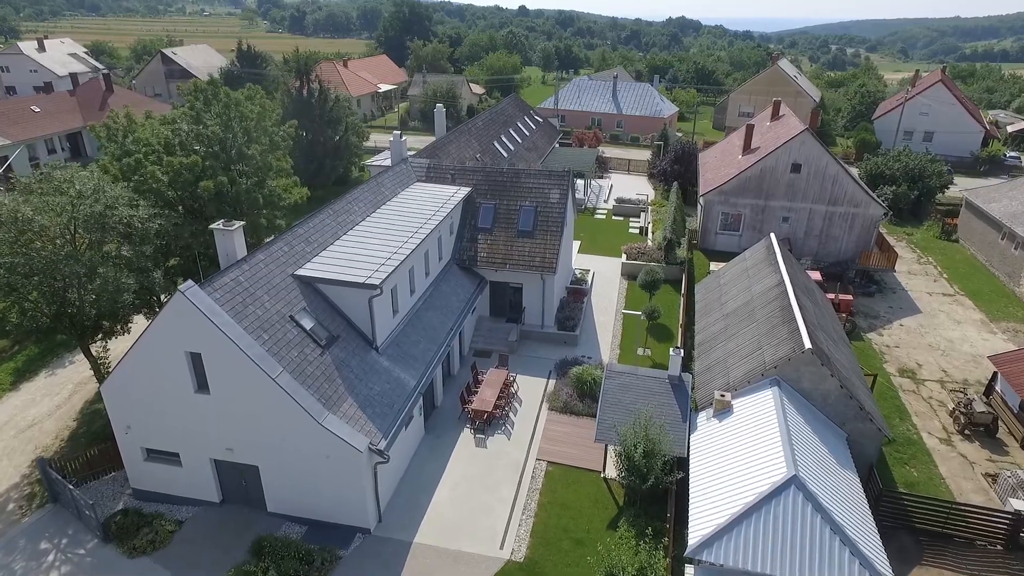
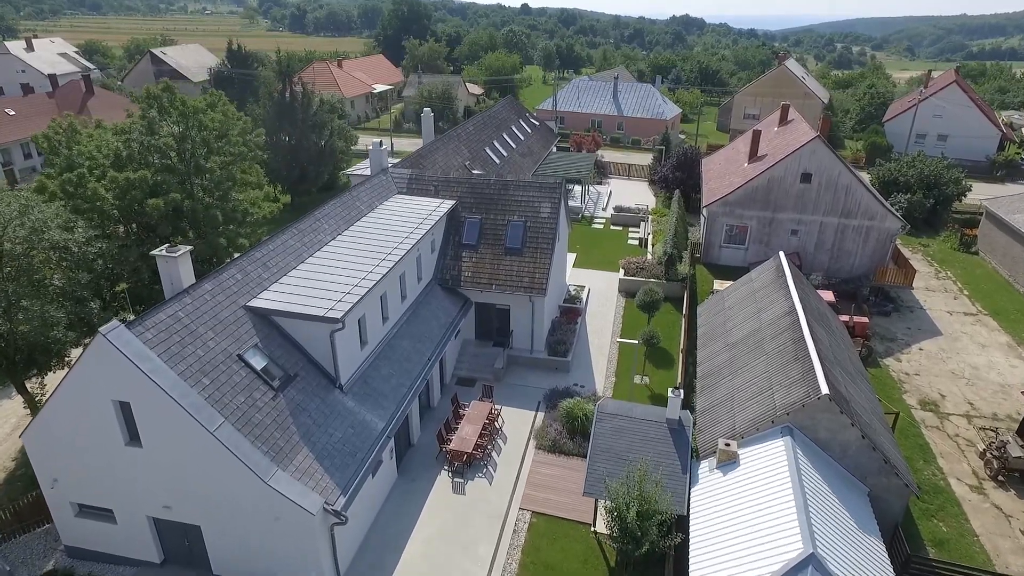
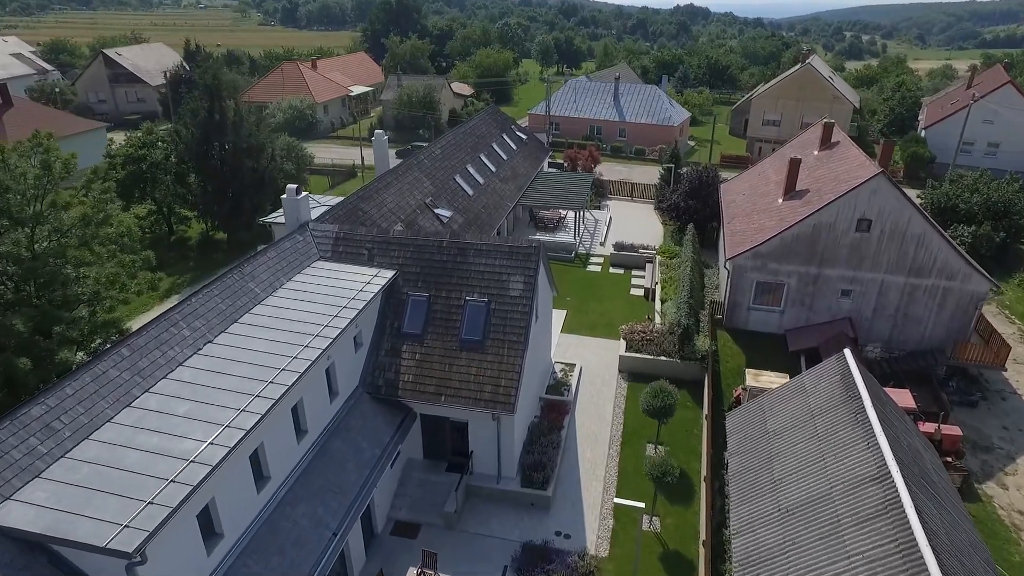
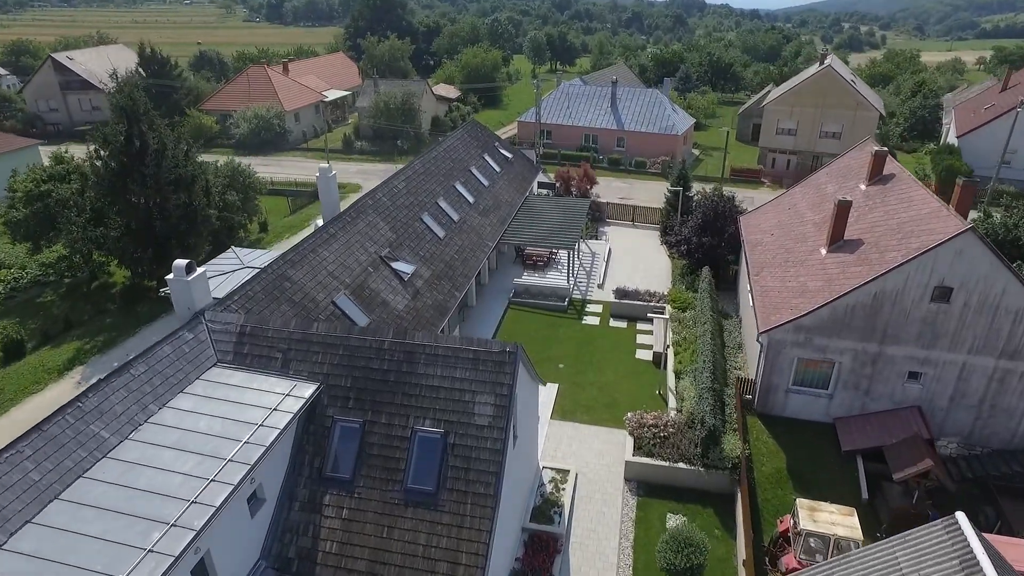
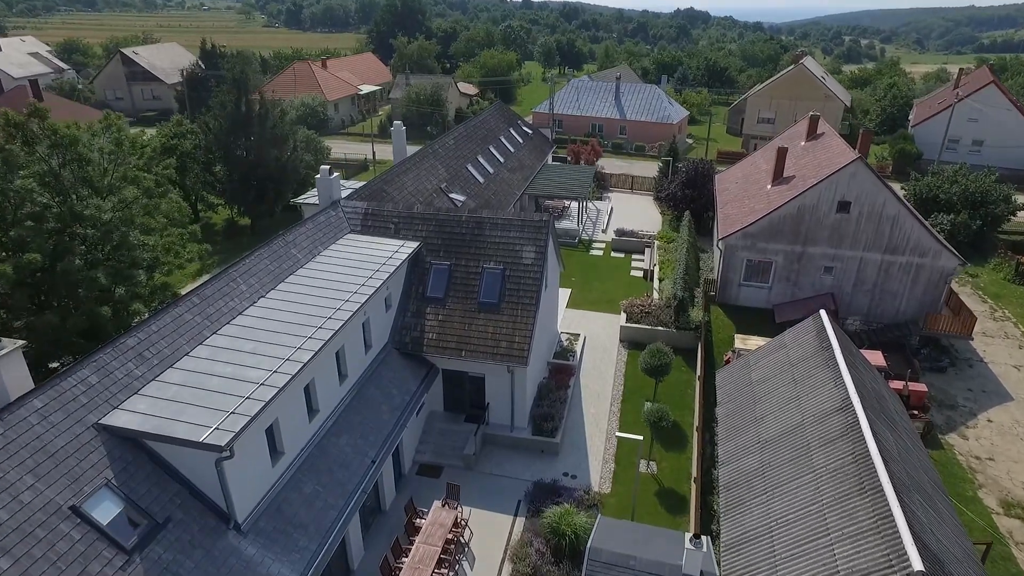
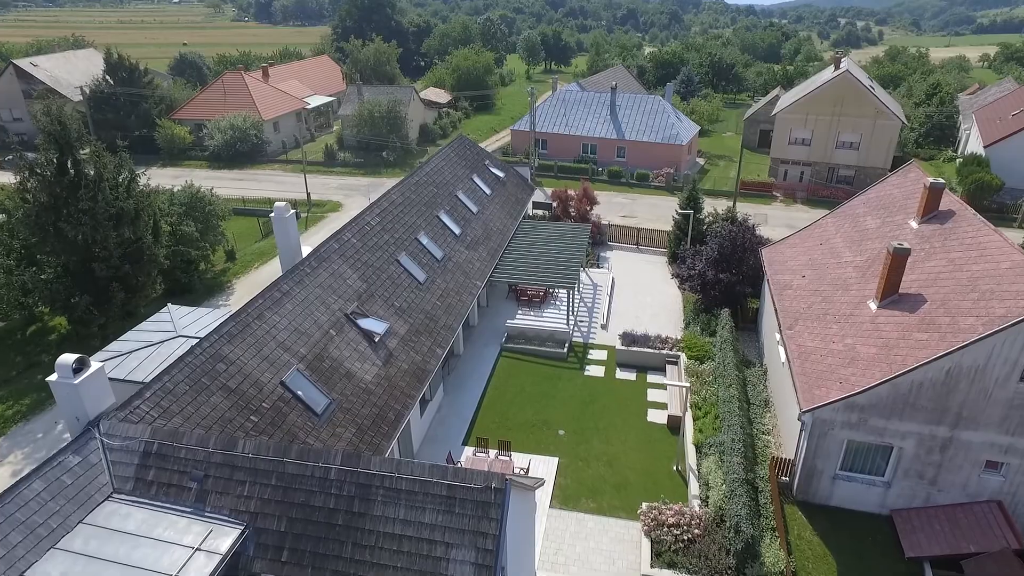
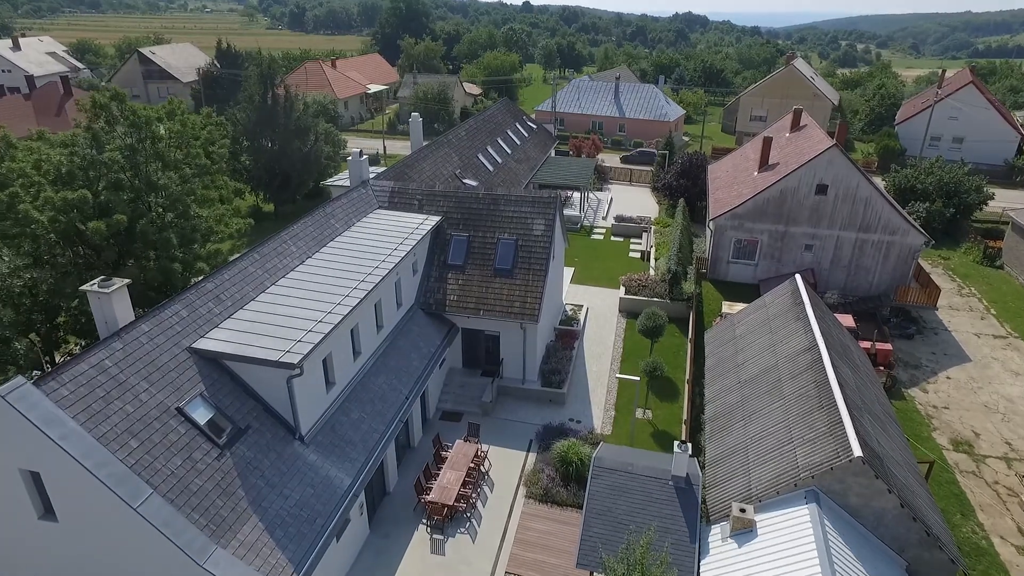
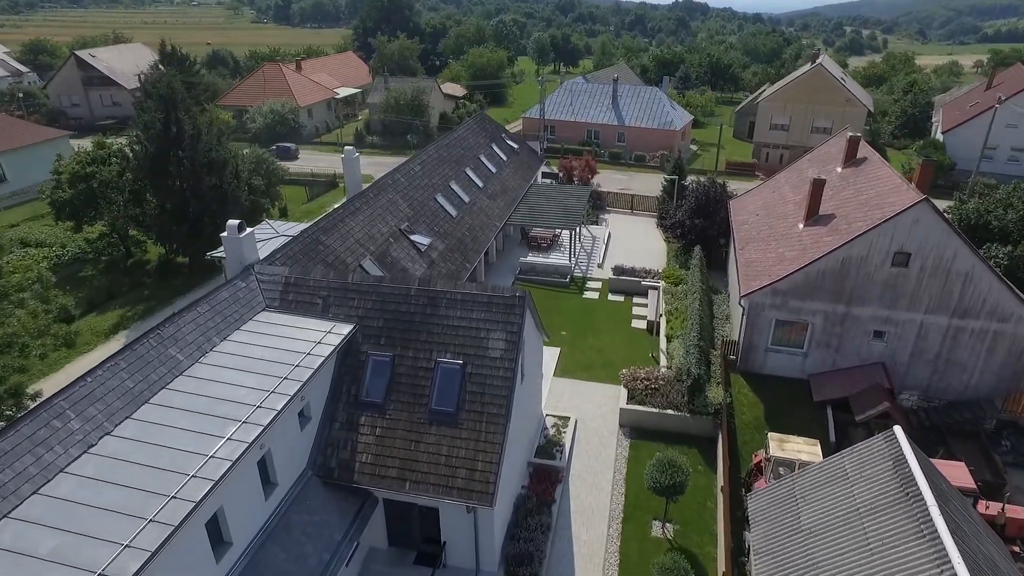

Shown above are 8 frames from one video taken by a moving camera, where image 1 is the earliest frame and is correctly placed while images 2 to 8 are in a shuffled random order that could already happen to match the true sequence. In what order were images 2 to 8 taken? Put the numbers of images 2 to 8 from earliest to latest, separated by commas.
2, 7, 5, 3, 8, 4, 6
